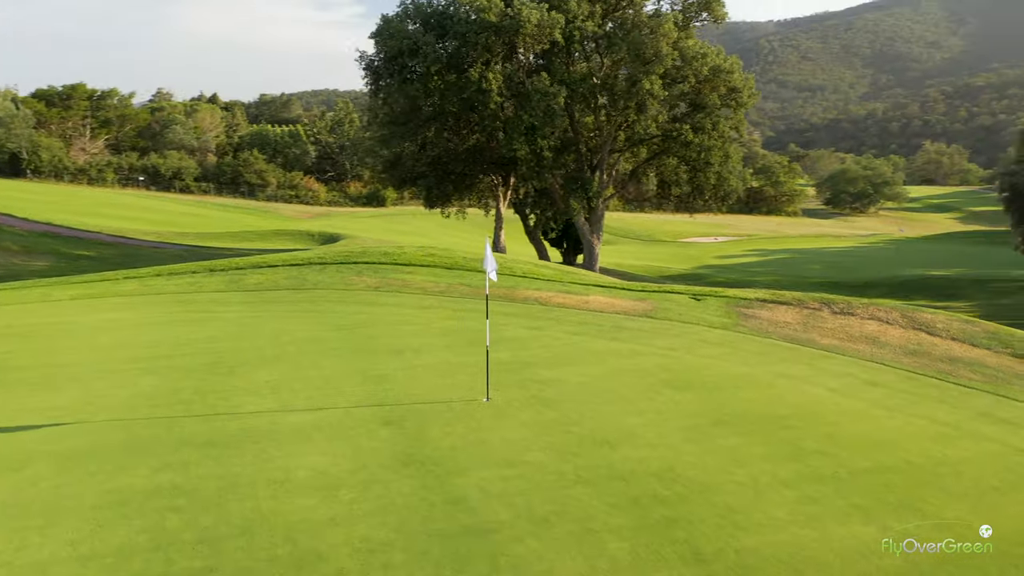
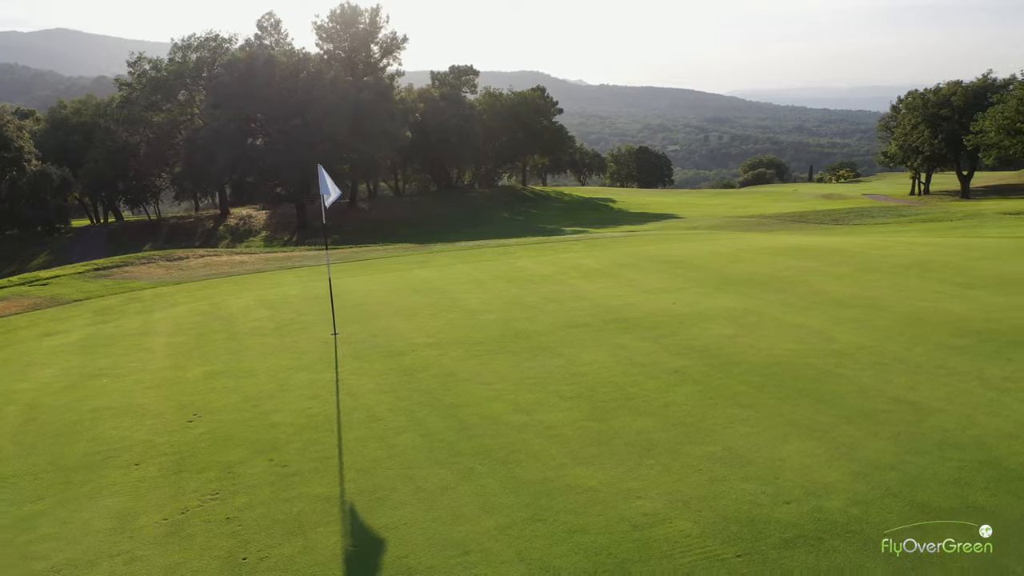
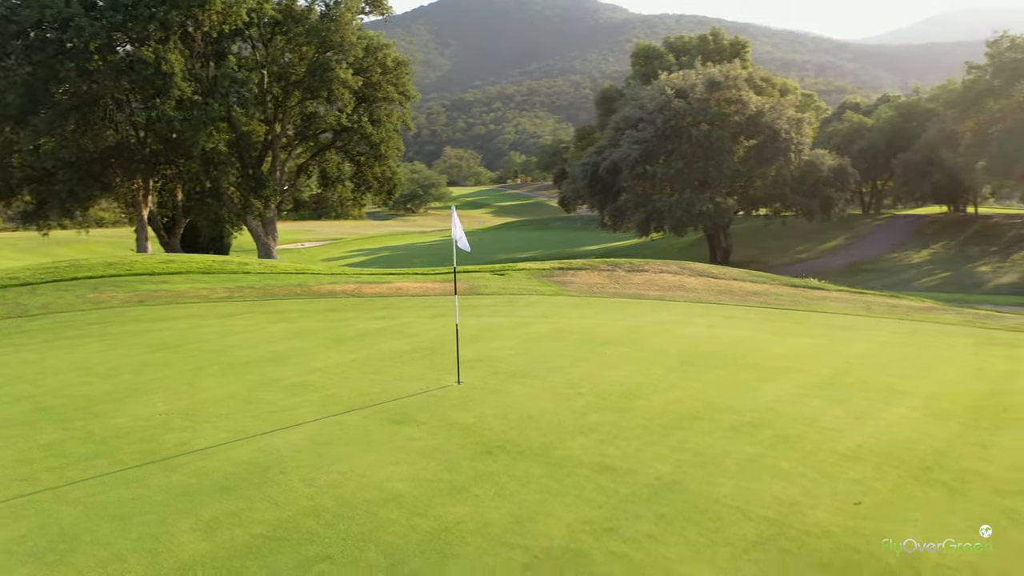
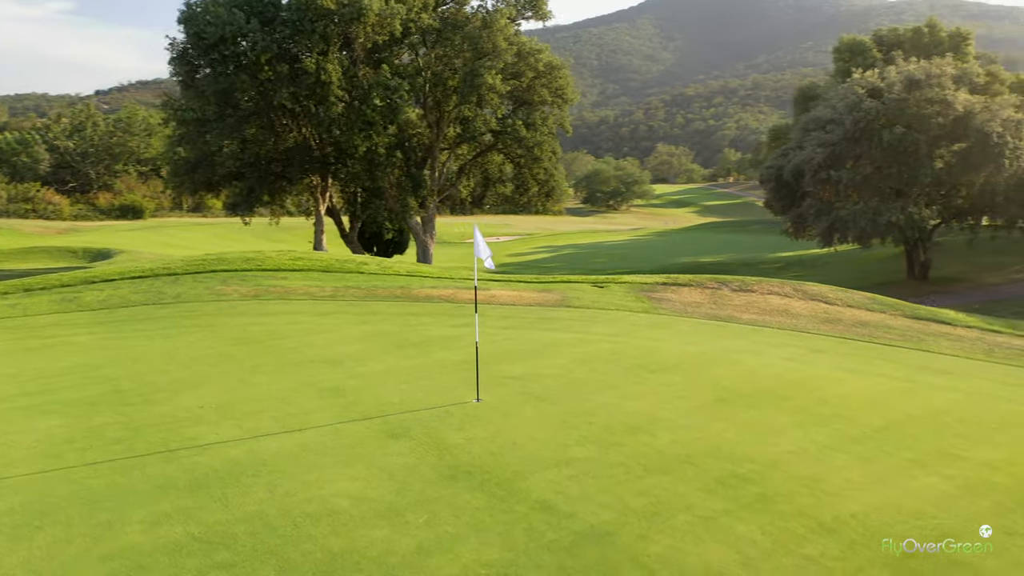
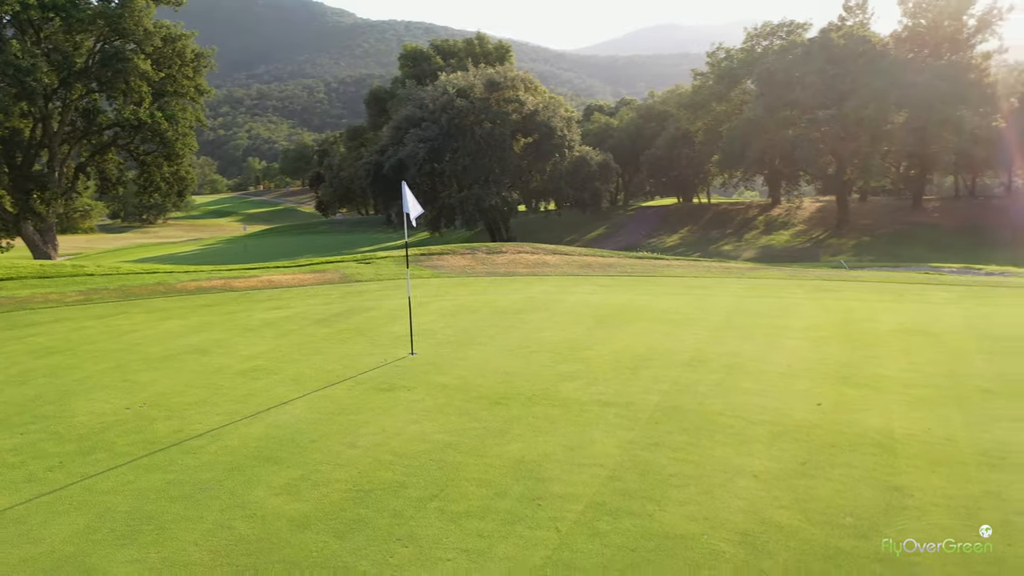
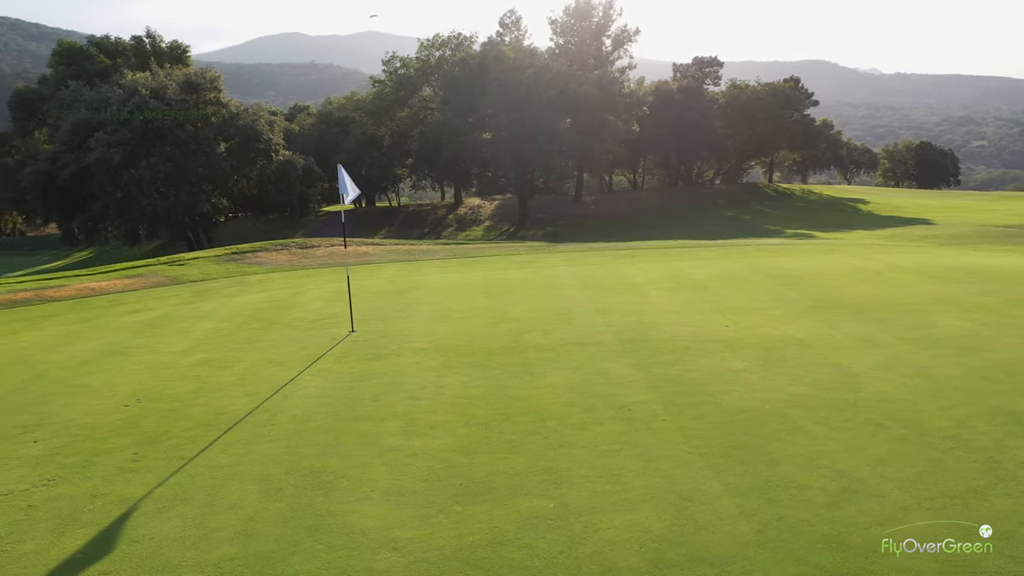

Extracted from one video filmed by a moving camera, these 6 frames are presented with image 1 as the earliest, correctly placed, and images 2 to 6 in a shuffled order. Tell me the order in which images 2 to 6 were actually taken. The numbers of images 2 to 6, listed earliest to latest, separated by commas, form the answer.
4, 3, 5, 6, 2
